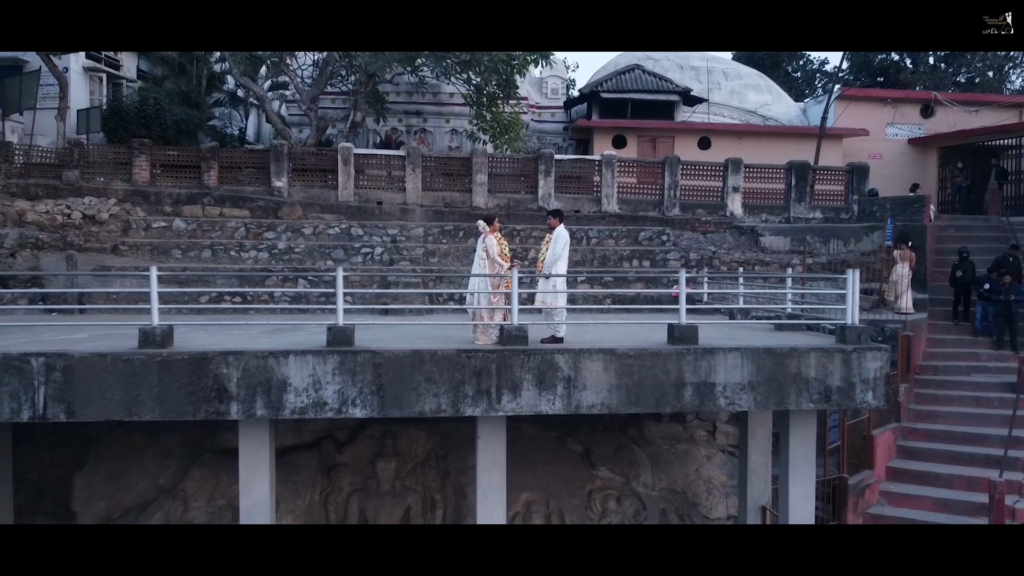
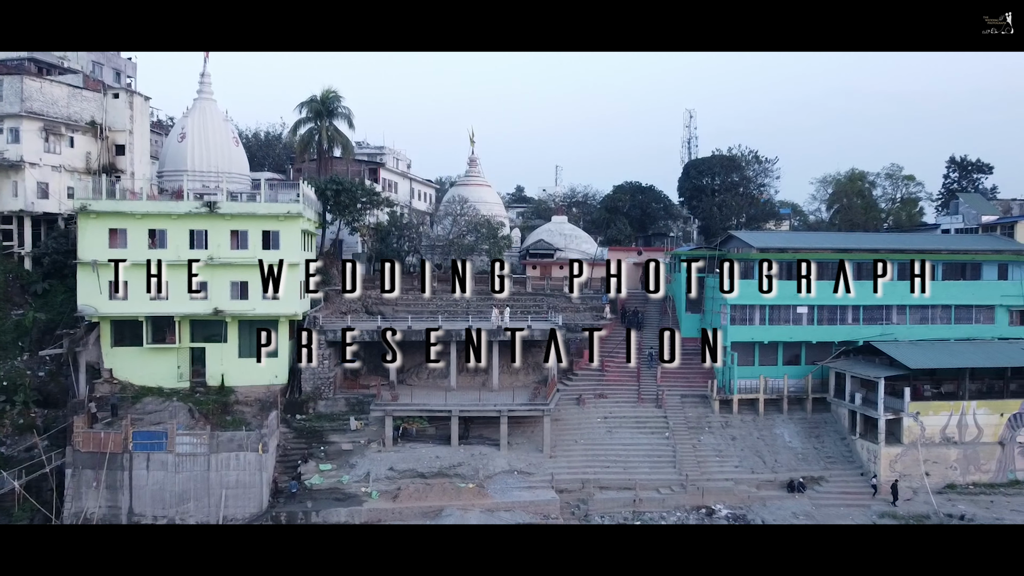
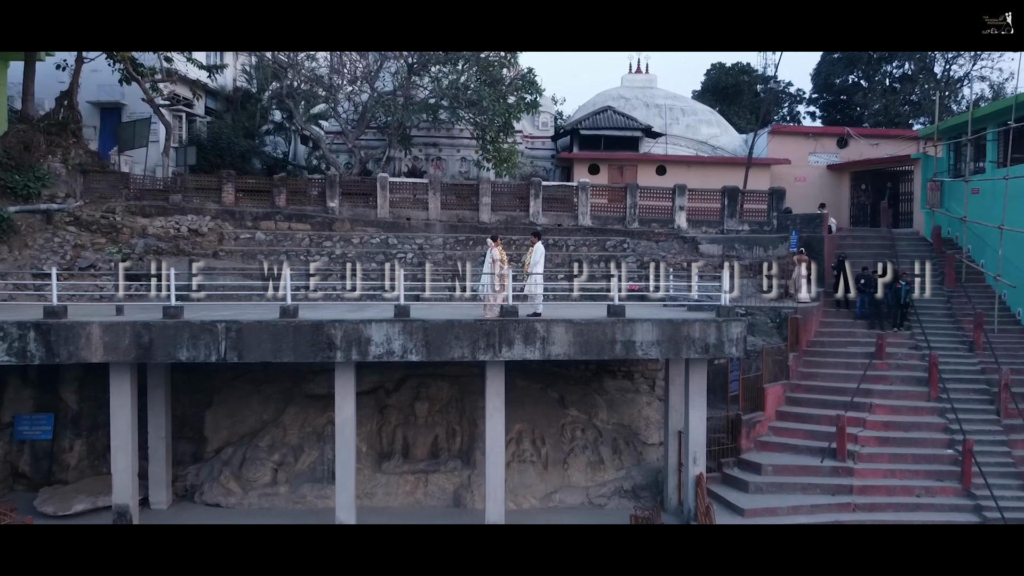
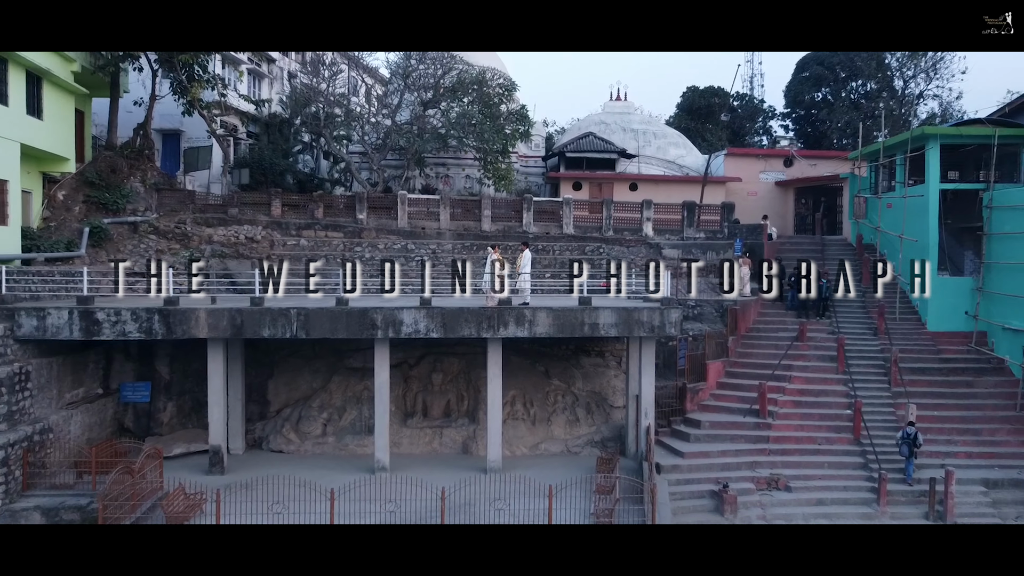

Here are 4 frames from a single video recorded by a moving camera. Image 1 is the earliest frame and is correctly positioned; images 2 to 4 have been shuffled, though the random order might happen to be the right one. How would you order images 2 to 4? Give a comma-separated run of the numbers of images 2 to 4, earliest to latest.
3, 4, 2
